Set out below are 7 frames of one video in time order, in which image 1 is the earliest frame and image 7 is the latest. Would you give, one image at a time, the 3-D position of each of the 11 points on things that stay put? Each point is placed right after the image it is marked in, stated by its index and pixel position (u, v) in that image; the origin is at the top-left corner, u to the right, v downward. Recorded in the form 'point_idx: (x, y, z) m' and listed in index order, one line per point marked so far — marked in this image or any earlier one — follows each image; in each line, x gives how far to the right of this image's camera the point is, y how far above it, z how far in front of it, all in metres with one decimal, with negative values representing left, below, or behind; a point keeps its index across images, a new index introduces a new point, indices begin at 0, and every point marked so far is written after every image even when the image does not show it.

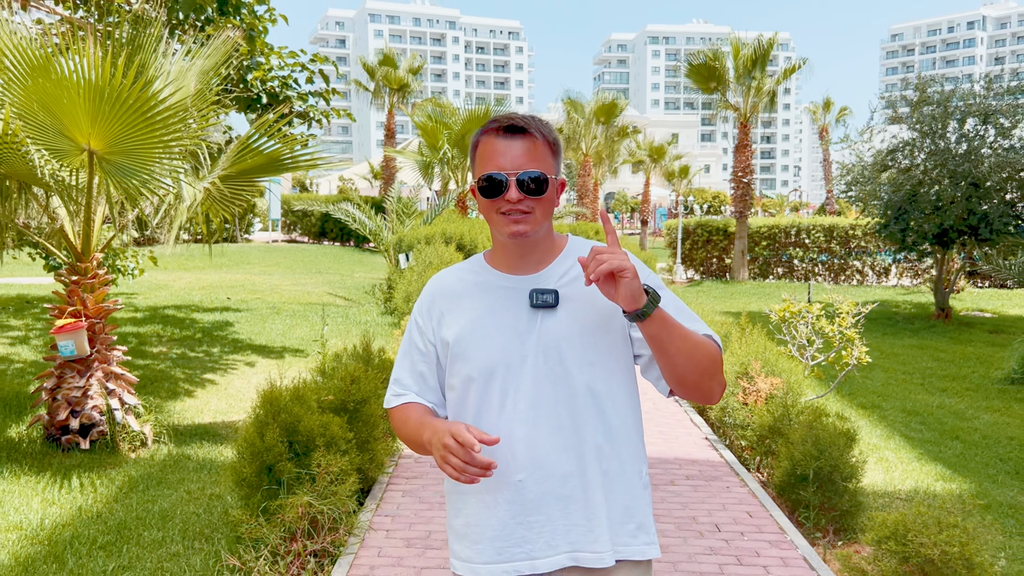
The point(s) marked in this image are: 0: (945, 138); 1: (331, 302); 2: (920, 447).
0: (+7.0, +2.4, +12.3) m
1: (-2.9, -0.2, +12.3) m
2: (+3.4, -1.3, +6.3) m
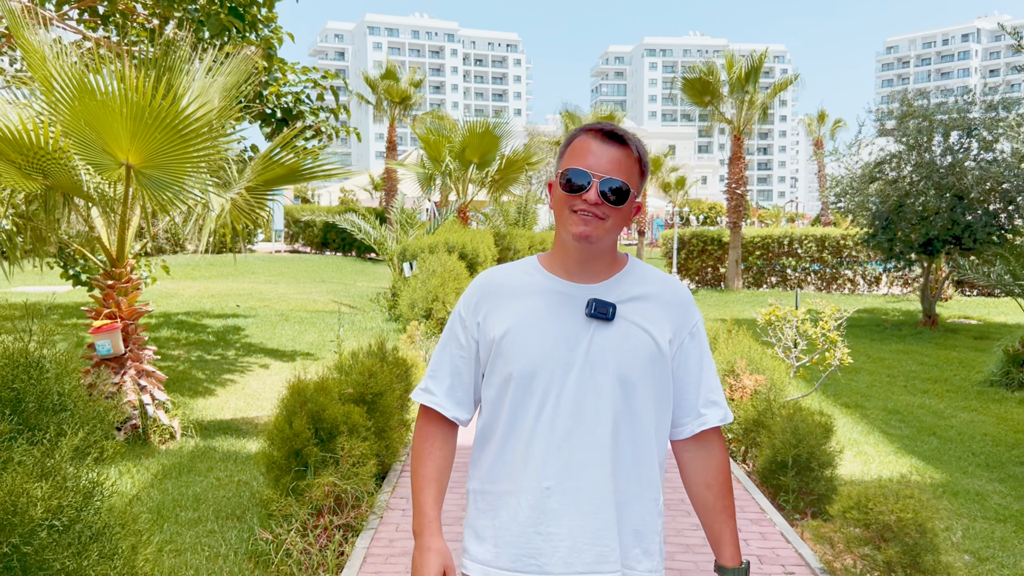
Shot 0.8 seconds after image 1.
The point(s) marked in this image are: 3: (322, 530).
0: (+7.0, +2.3, +12.7) m
1: (-2.9, -0.4, +12.7) m
2: (+3.4, -1.3, +6.7) m
3: (-1.0, -1.2, +3.9) m
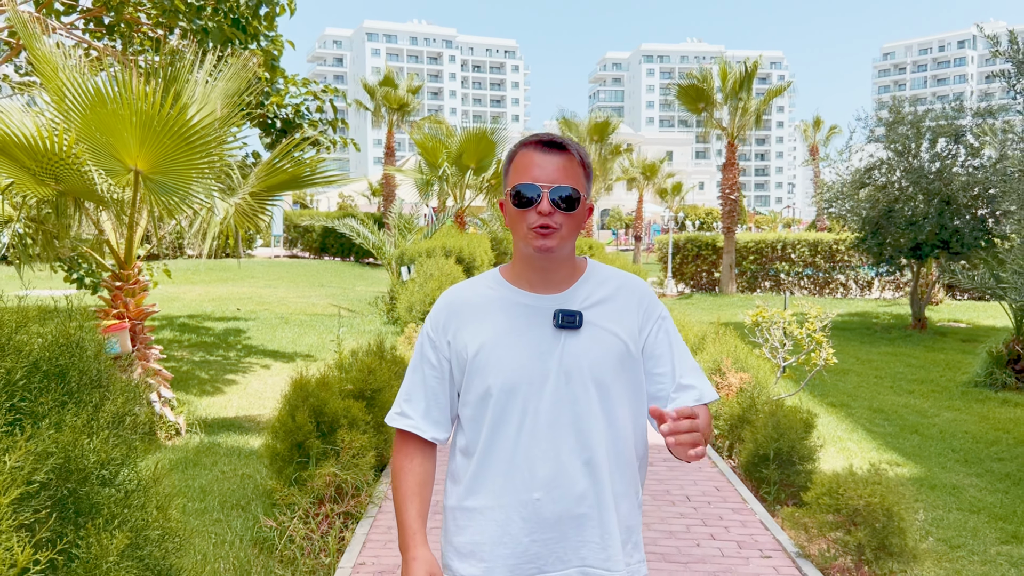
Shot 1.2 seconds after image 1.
0: (+6.9, +2.2, +13.0) m
1: (-3.0, -0.4, +12.9) m
2: (+3.3, -1.4, +7.0) m
3: (-1.0, -1.2, +4.2) m
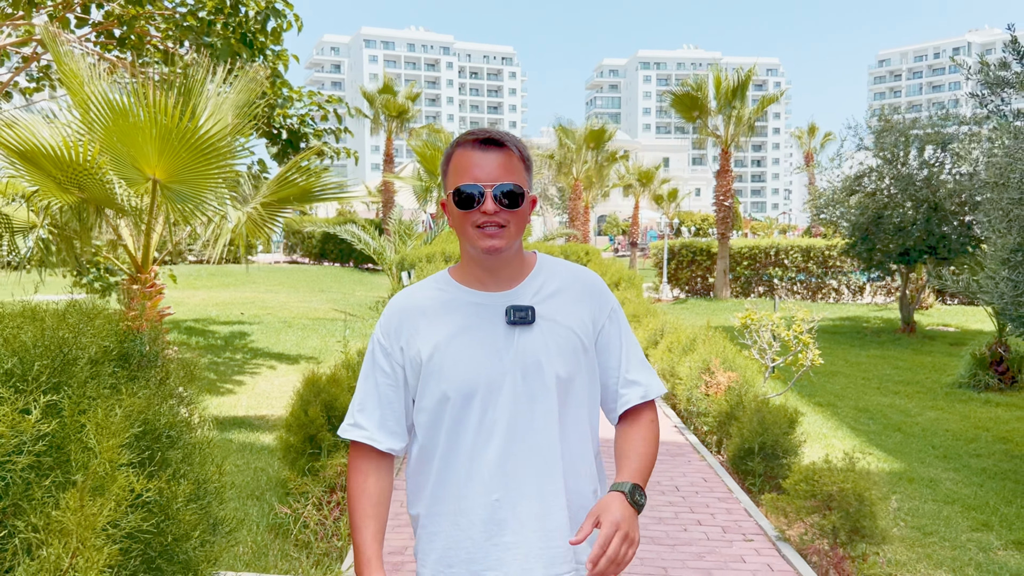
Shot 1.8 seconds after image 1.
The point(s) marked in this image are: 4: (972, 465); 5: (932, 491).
0: (+6.9, +2.1, +13.3) m
1: (-3.0, -0.5, +13.2) m
2: (+3.3, -1.4, +7.2) m
3: (-1.0, -1.2, +4.4) m
4: (+3.9, -1.5, +6.6) m
5: (+3.2, -1.5, +5.8) m
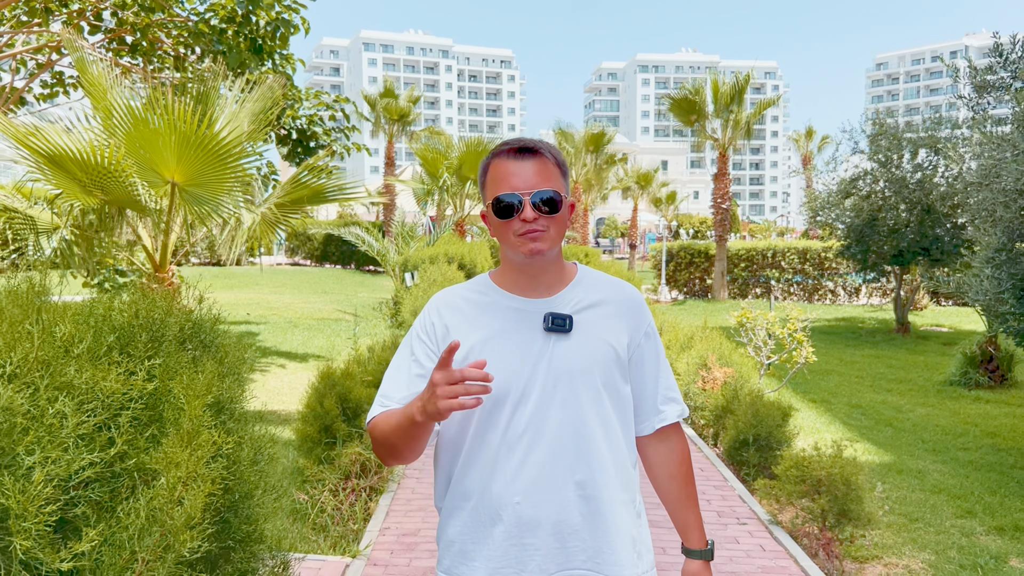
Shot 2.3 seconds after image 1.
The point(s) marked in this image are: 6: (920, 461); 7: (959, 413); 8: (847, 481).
0: (+6.9, +2.1, +13.6) m
1: (-3.0, -0.5, +13.5) m
2: (+3.4, -1.4, +7.5) m
3: (-1.0, -1.2, +4.7) m
4: (+4.0, -1.5, +6.8) m
5: (+3.2, -1.5, +6.0) m
6: (+3.5, -1.5, +6.6) m
7: (+5.0, -1.4, +8.6) m
8: (+1.8, -1.1, +4.2) m
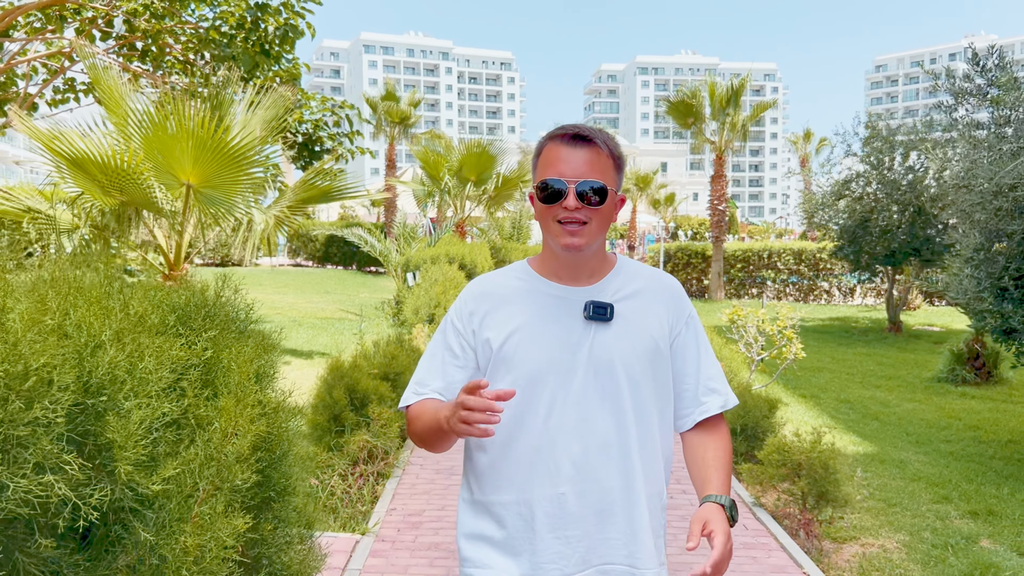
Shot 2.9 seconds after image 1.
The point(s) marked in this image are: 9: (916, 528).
0: (+6.9, +2.1, +13.9) m
1: (-3.0, -0.5, +13.7) m
2: (+3.3, -1.4, +7.8) m
3: (-1.0, -1.2, +4.9) m
4: (+4.0, -1.5, +7.1) m
5: (+3.2, -1.5, +6.3) m
6: (+3.5, -1.5, +6.9) m
7: (+5.0, -1.4, +8.9) m
8: (+1.8, -1.0, +4.5) m
9: (+2.6, -1.6, +5.0) m
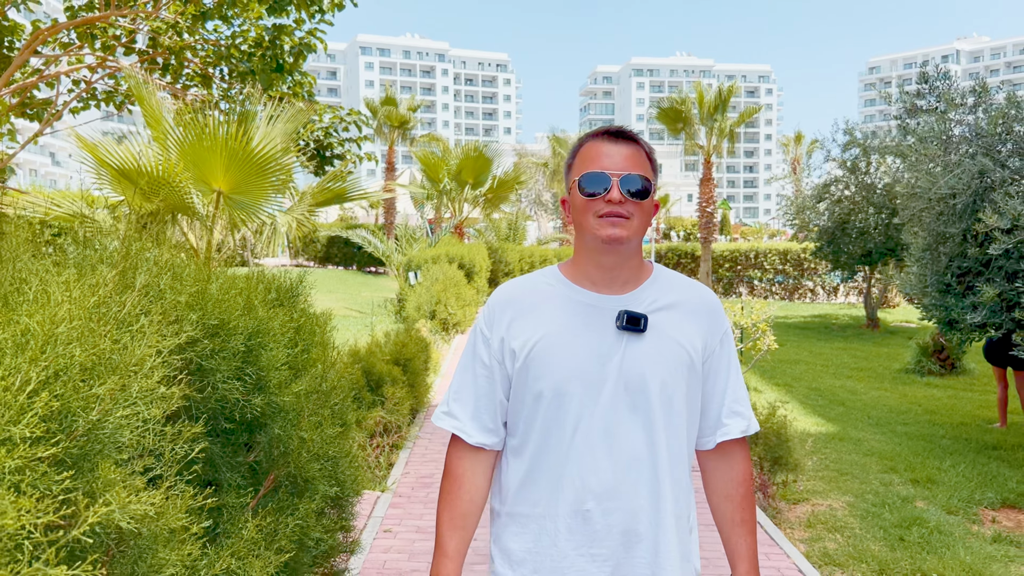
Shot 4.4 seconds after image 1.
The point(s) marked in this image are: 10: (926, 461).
0: (+6.8, +2.2, +14.6) m
1: (-3.1, -0.5, +14.4) m
2: (+3.3, -1.3, +8.5) m
3: (-1.0, -1.2, +5.7) m
4: (+3.9, -1.4, +7.8) m
5: (+3.2, -1.5, +7.0) m
6: (+3.5, -1.4, +7.6) m
7: (+5.0, -1.3, +9.7) m
8: (+1.8, -1.0, +5.3) m
9: (+2.6, -1.5, +5.7) m
10: (+3.6, -1.5, +6.7) m
